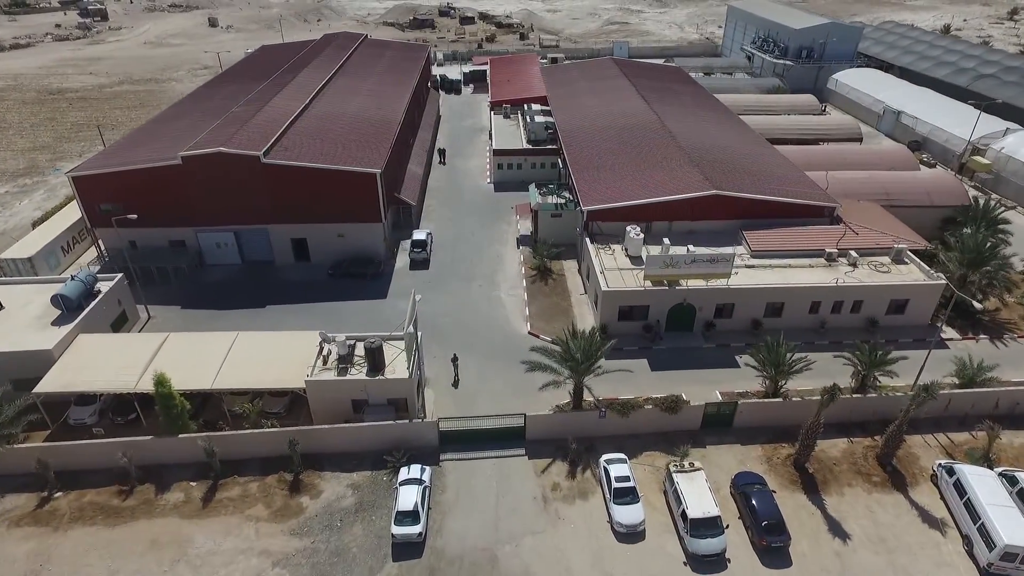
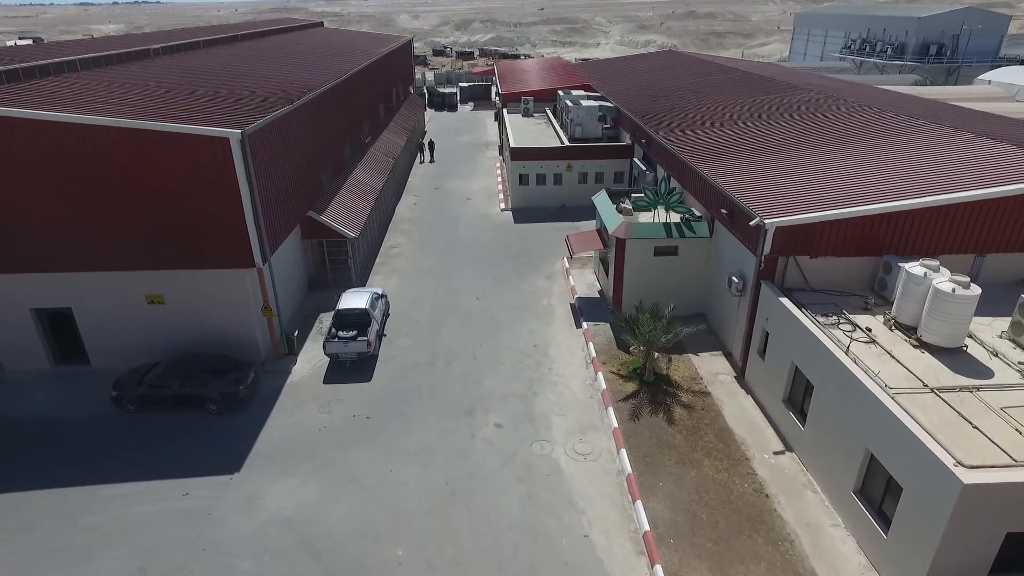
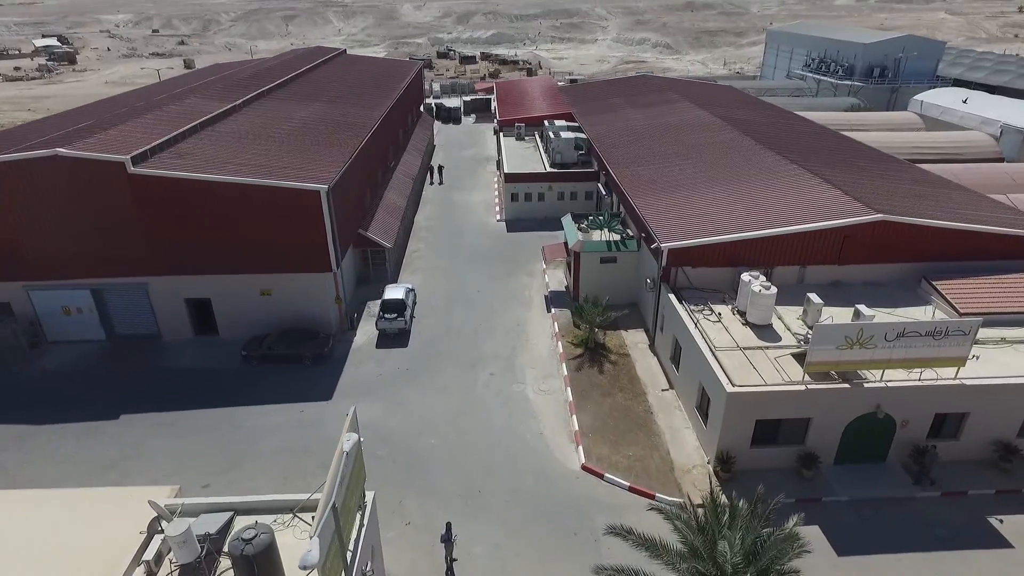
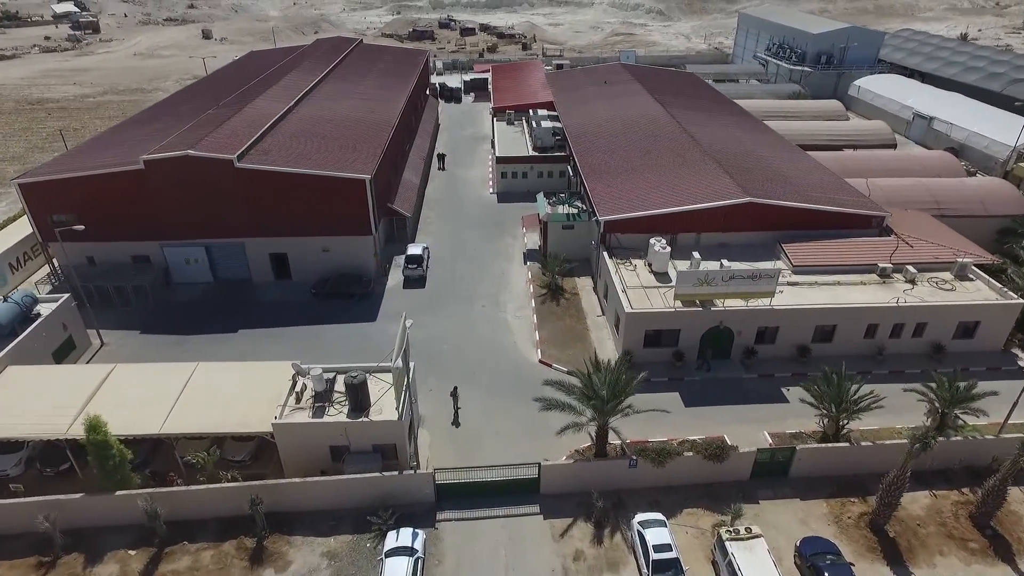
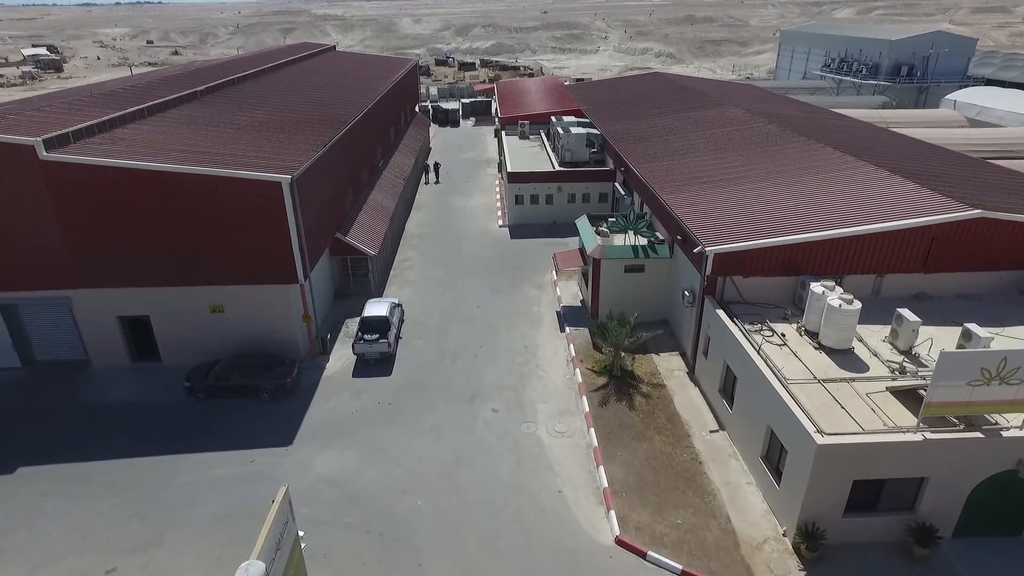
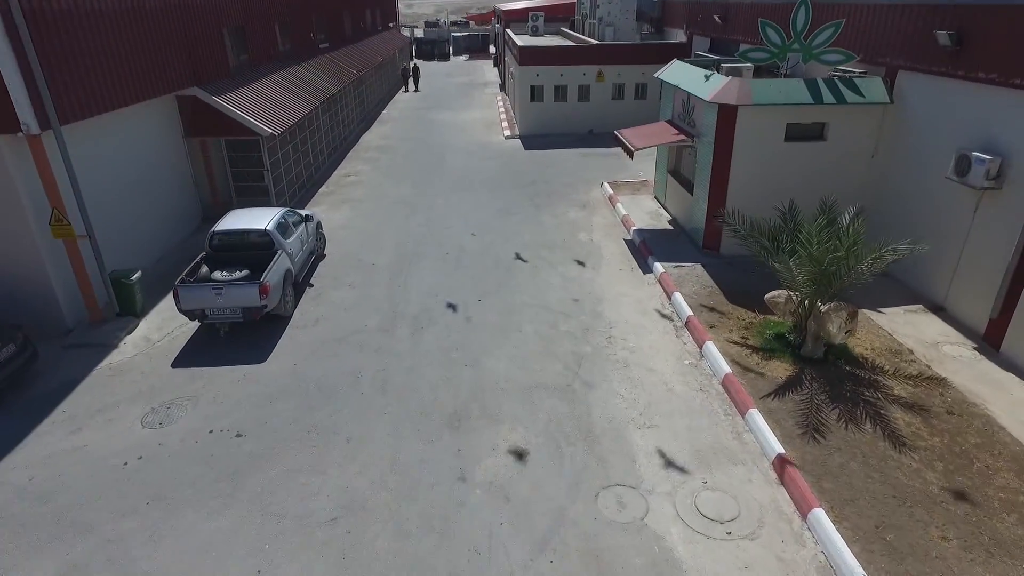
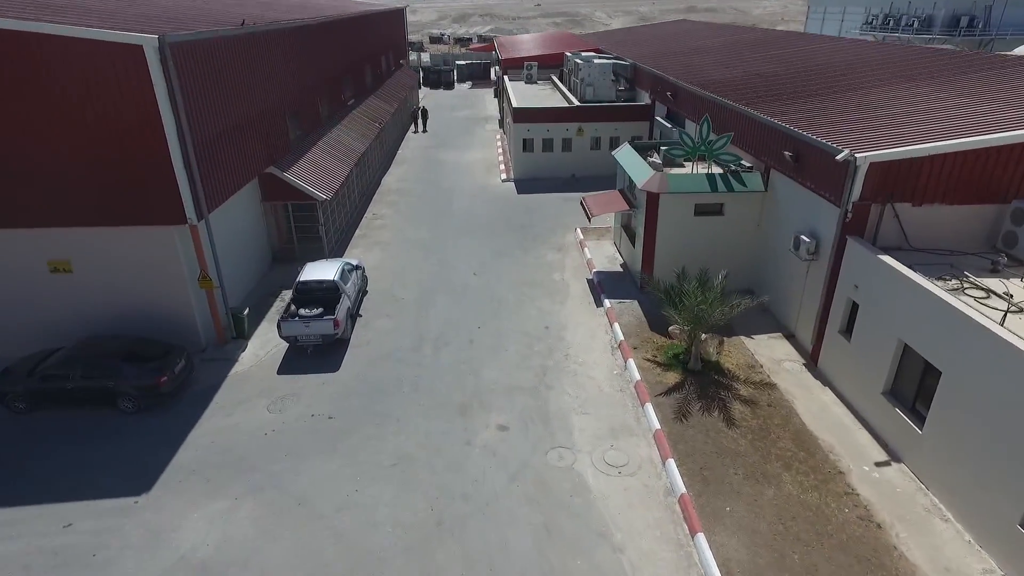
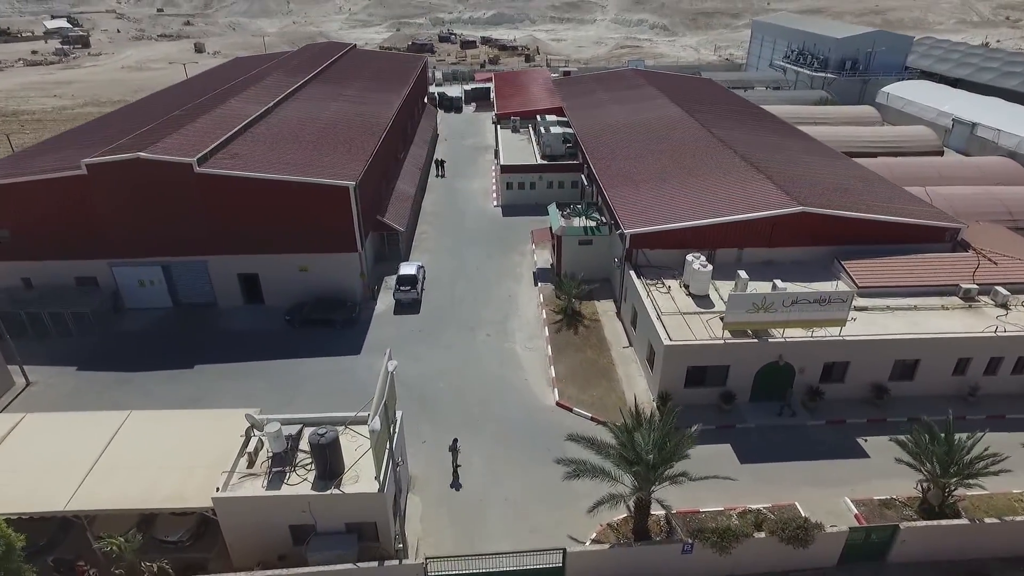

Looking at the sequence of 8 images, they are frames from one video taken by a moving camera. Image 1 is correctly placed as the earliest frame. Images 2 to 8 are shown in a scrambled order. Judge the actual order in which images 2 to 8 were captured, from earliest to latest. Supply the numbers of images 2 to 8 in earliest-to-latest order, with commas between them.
4, 8, 3, 5, 2, 7, 6
